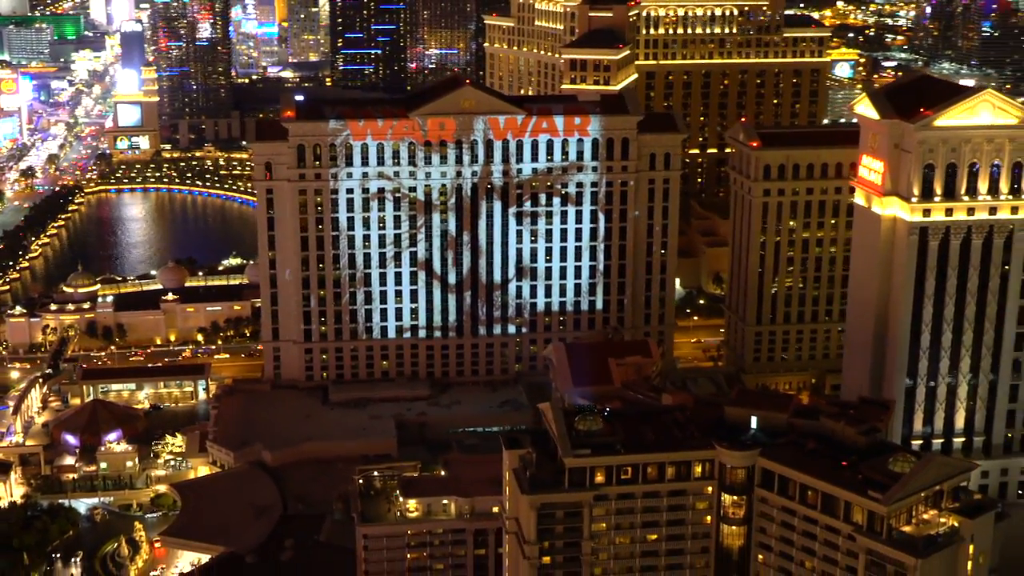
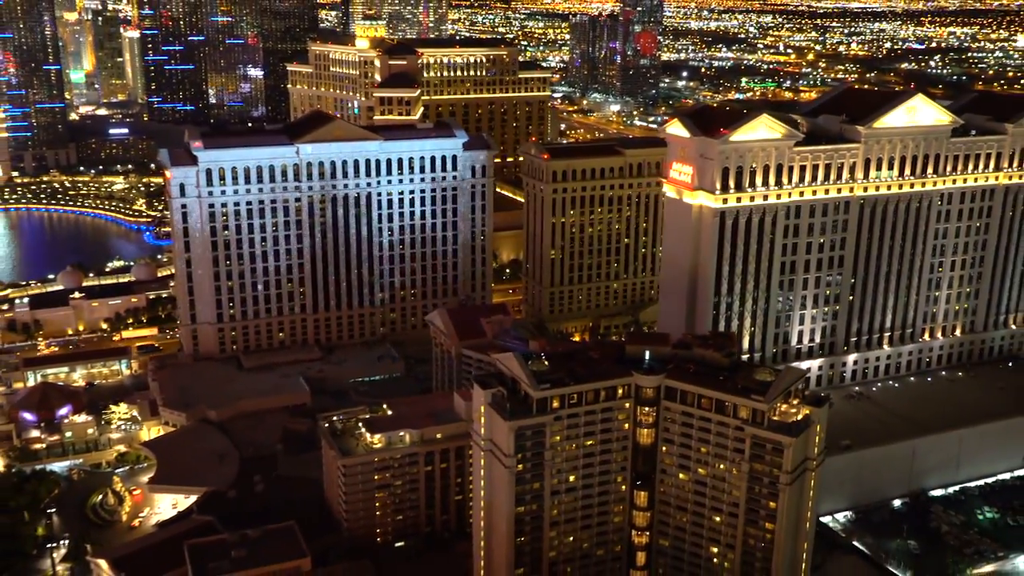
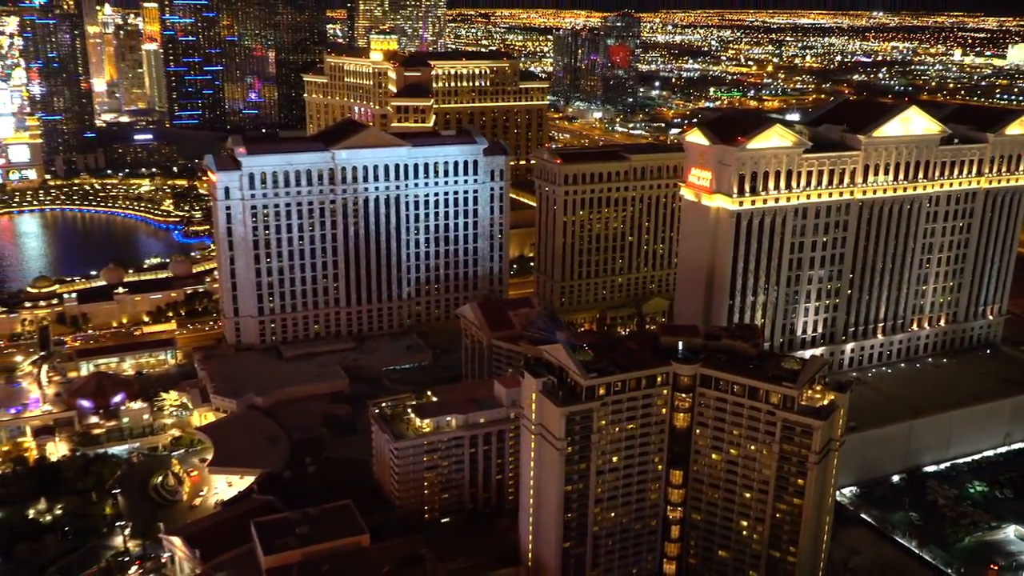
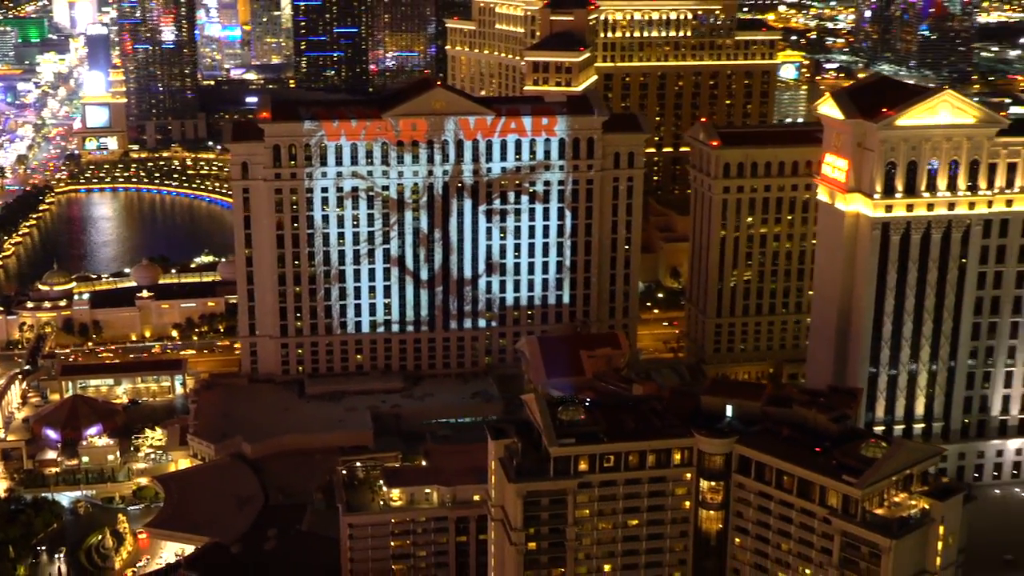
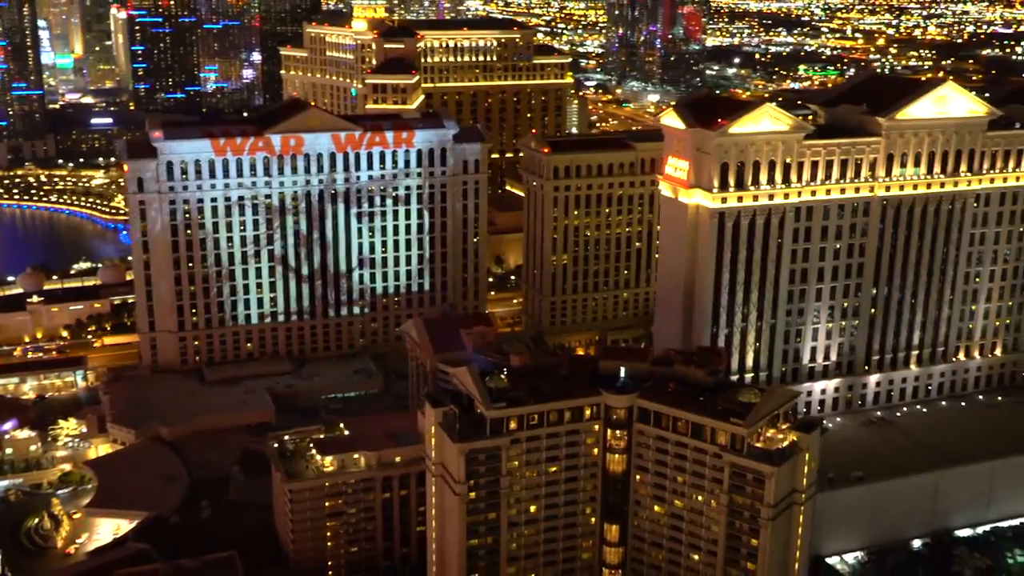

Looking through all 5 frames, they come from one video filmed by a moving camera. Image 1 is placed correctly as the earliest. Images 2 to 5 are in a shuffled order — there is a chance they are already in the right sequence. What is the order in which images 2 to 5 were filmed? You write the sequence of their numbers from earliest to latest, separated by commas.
4, 5, 2, 3
